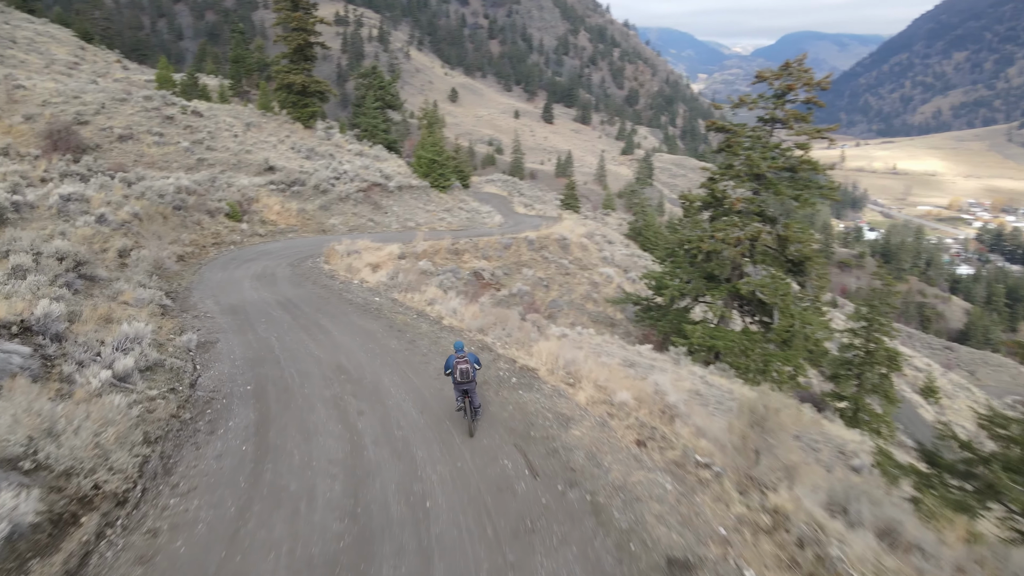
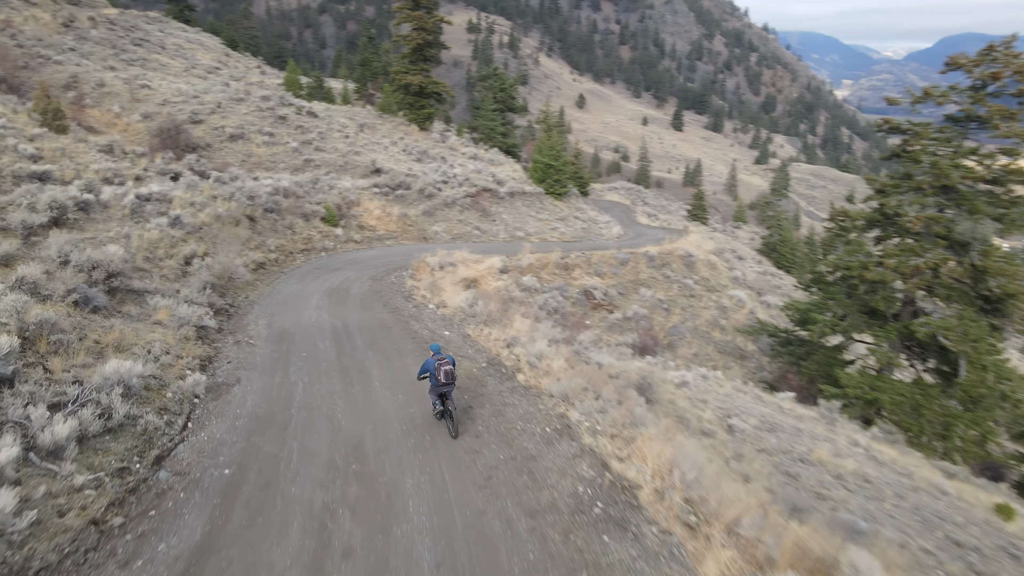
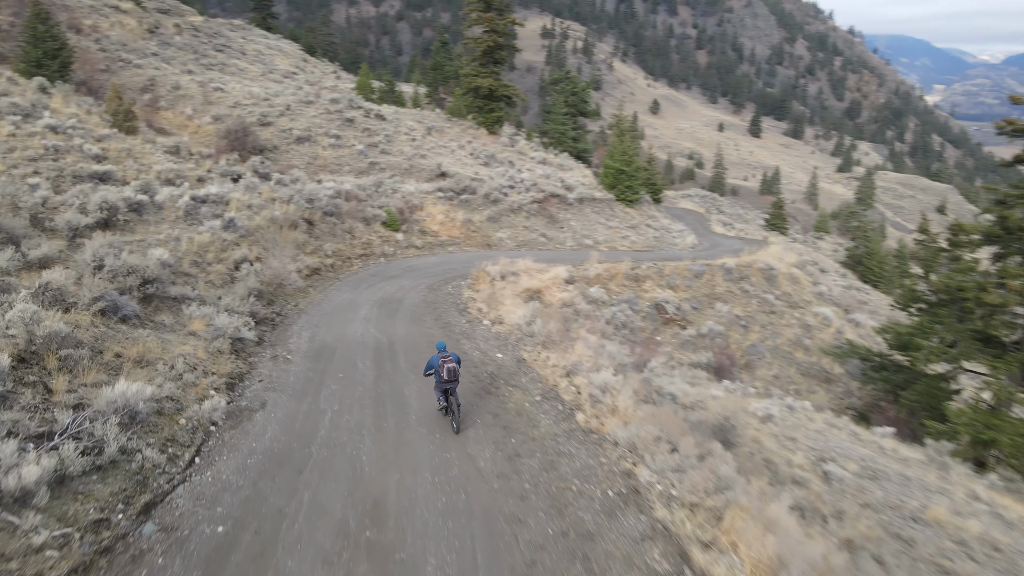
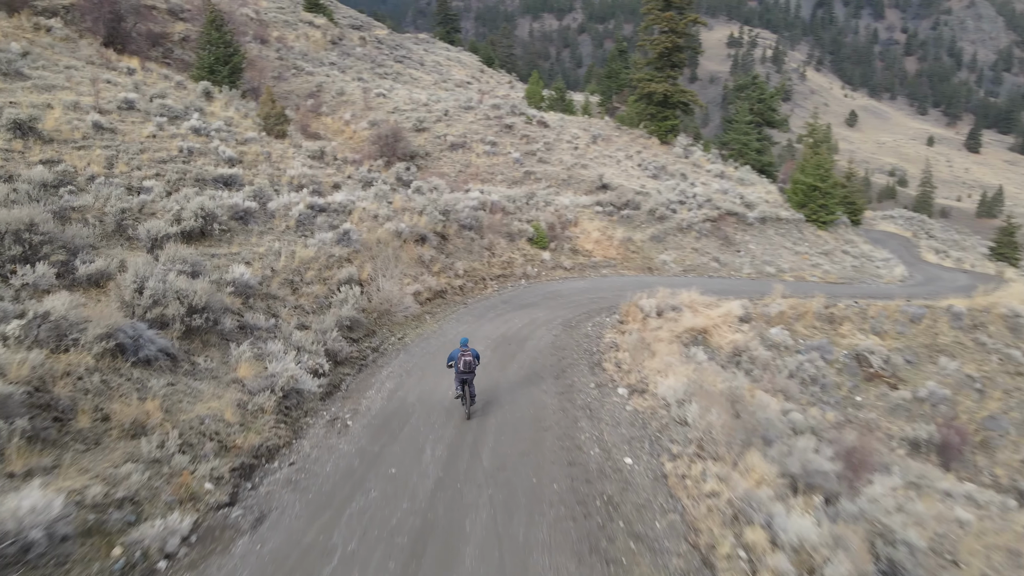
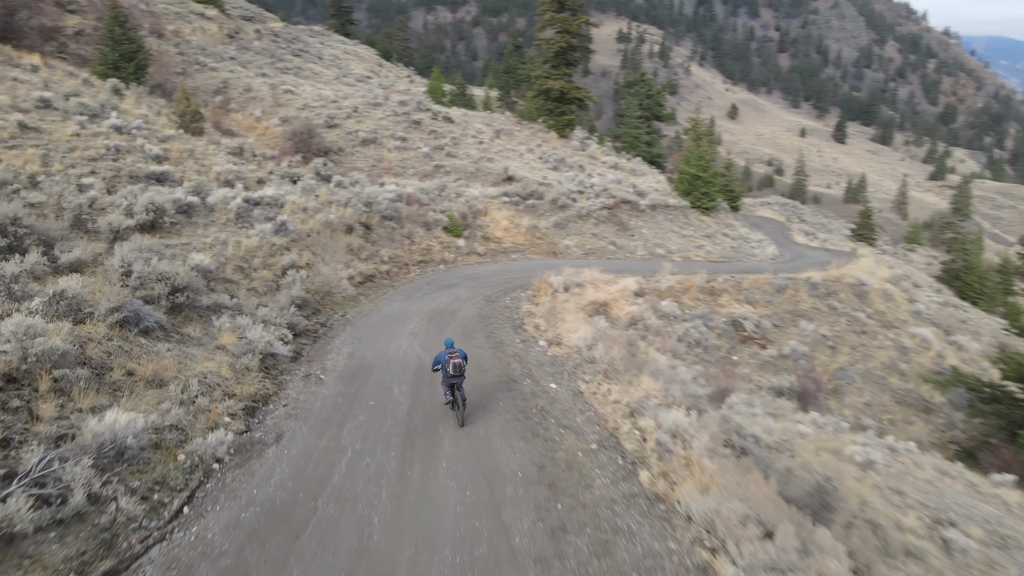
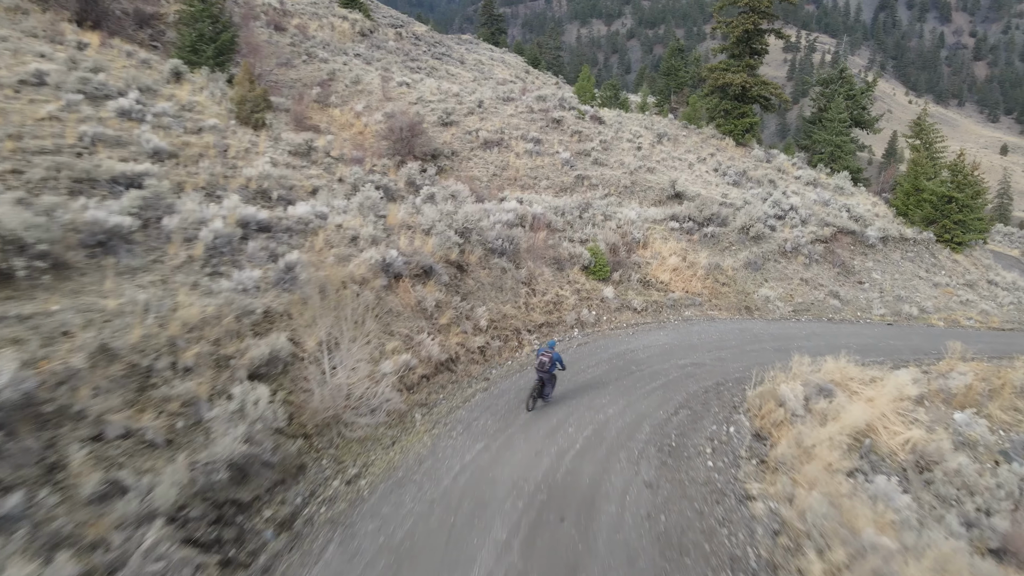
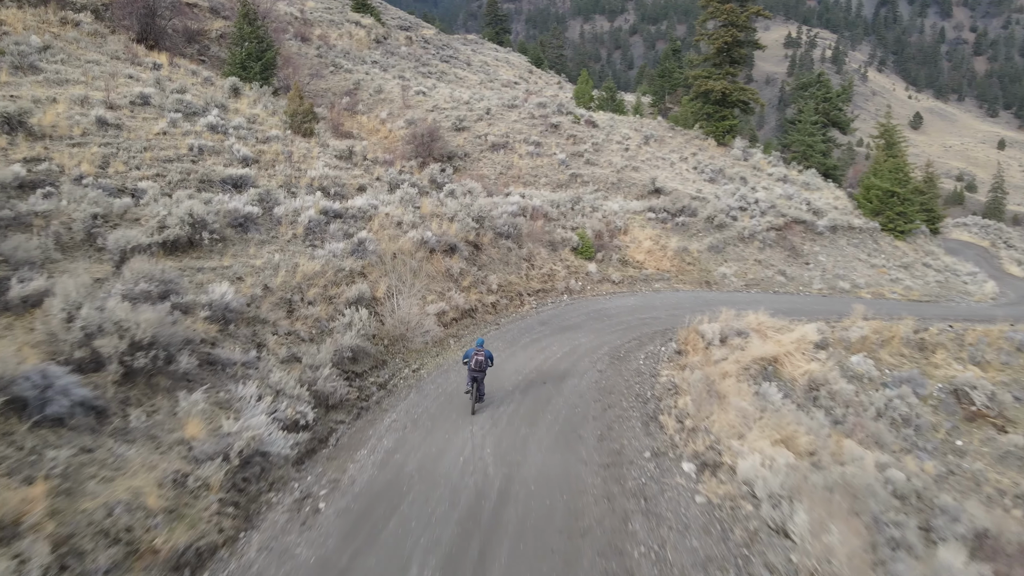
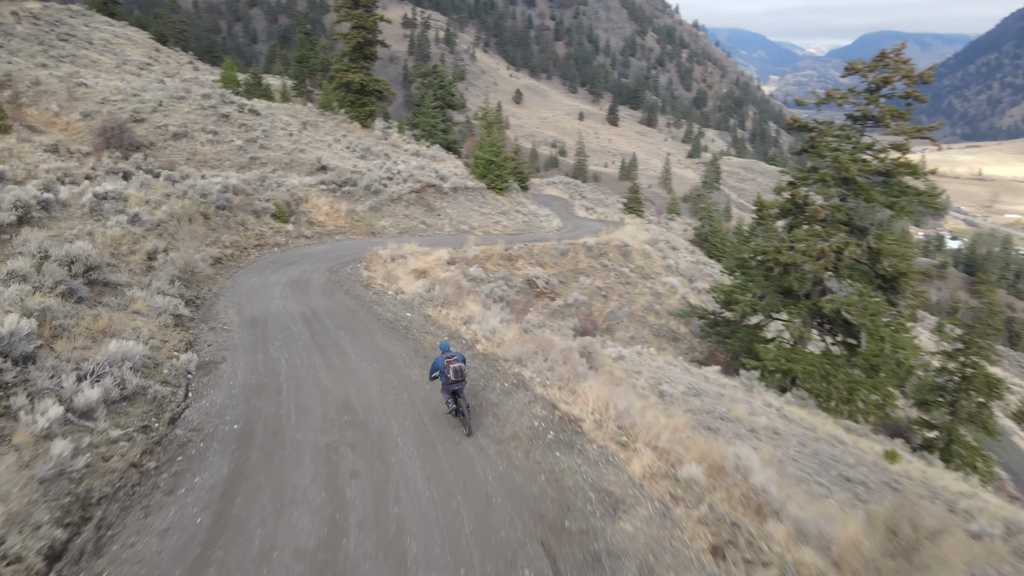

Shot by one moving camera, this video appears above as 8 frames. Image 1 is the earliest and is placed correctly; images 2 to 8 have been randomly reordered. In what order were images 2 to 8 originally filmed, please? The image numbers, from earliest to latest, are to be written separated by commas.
8, 2, 3, 5, 4, 7, 6
